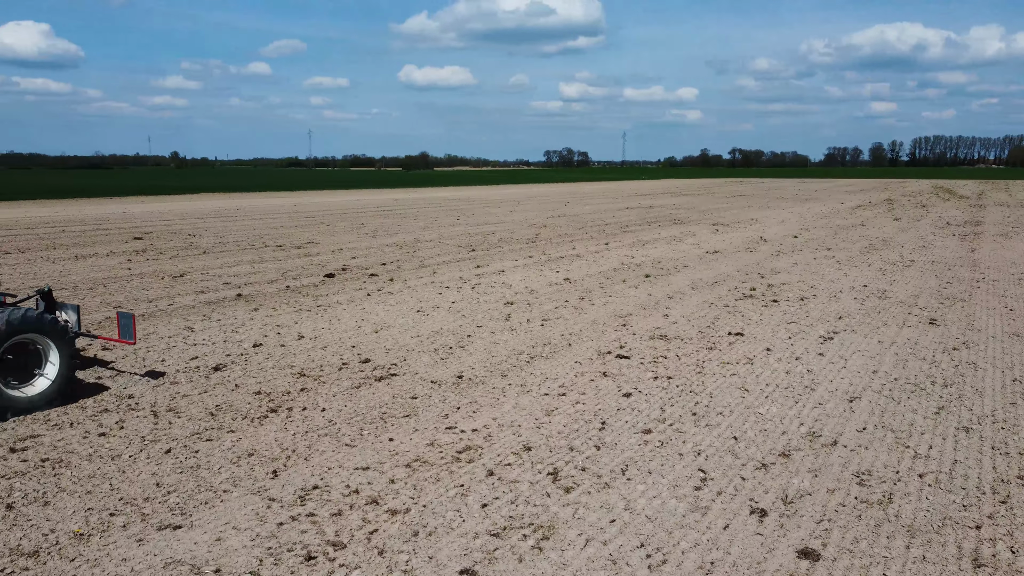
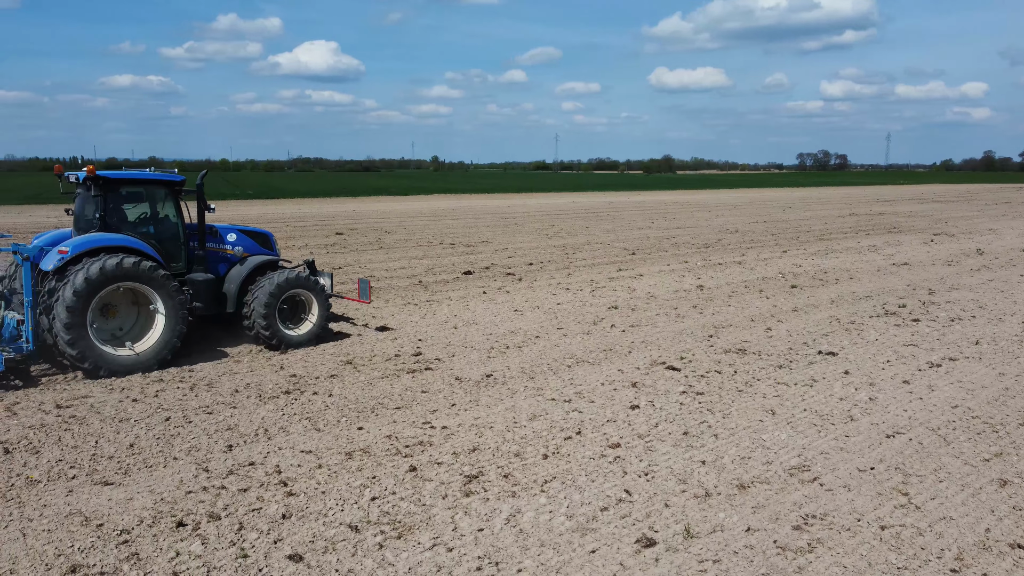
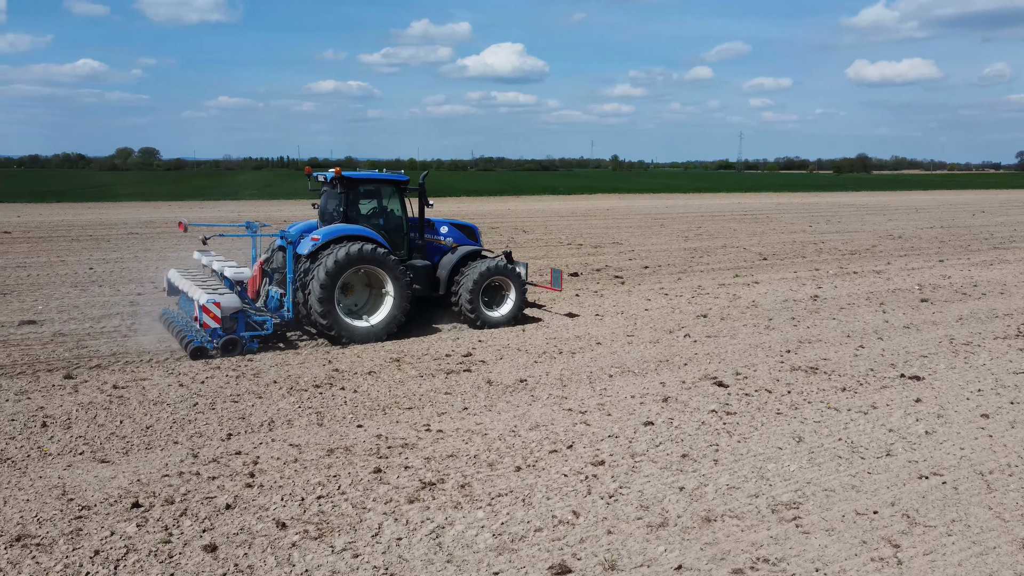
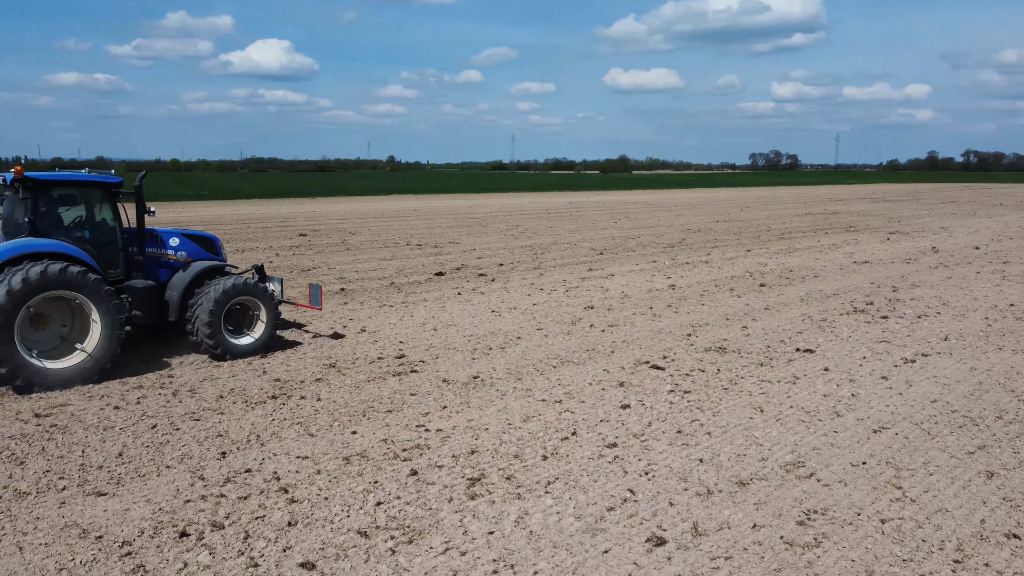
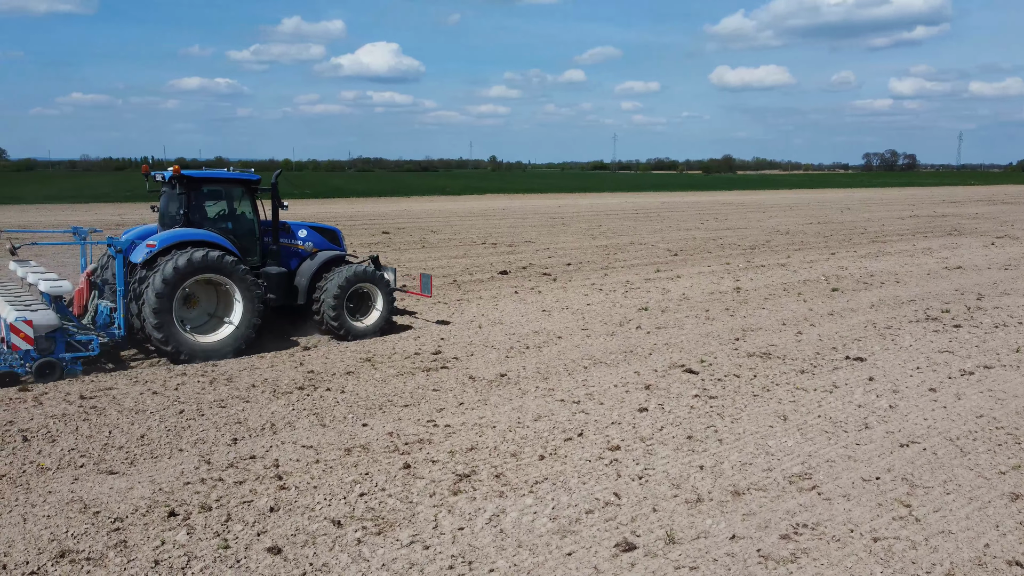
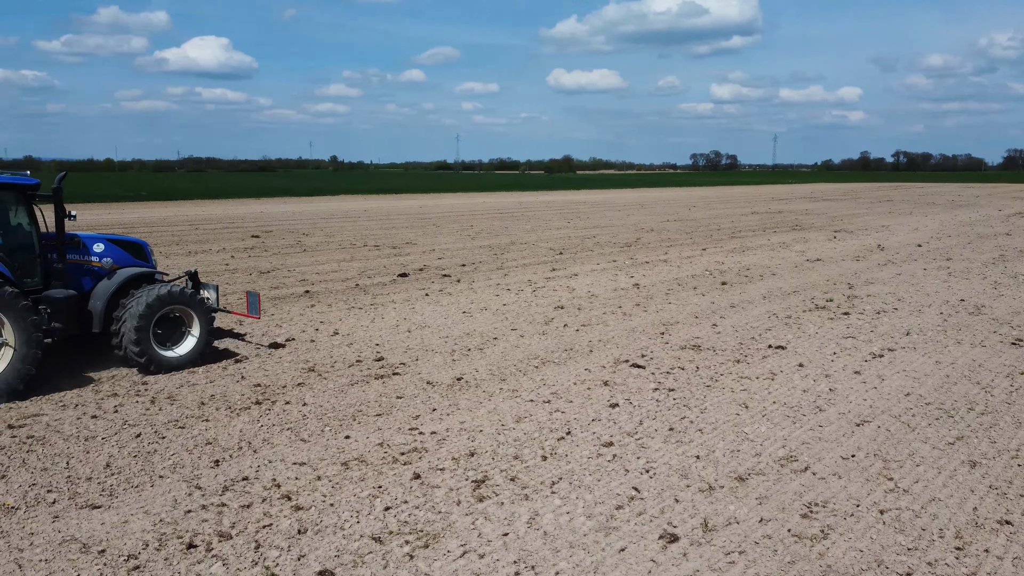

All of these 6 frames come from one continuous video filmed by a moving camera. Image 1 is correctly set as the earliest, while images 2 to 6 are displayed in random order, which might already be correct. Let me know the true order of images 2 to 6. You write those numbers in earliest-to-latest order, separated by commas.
6, 4, 2, 5, 3
